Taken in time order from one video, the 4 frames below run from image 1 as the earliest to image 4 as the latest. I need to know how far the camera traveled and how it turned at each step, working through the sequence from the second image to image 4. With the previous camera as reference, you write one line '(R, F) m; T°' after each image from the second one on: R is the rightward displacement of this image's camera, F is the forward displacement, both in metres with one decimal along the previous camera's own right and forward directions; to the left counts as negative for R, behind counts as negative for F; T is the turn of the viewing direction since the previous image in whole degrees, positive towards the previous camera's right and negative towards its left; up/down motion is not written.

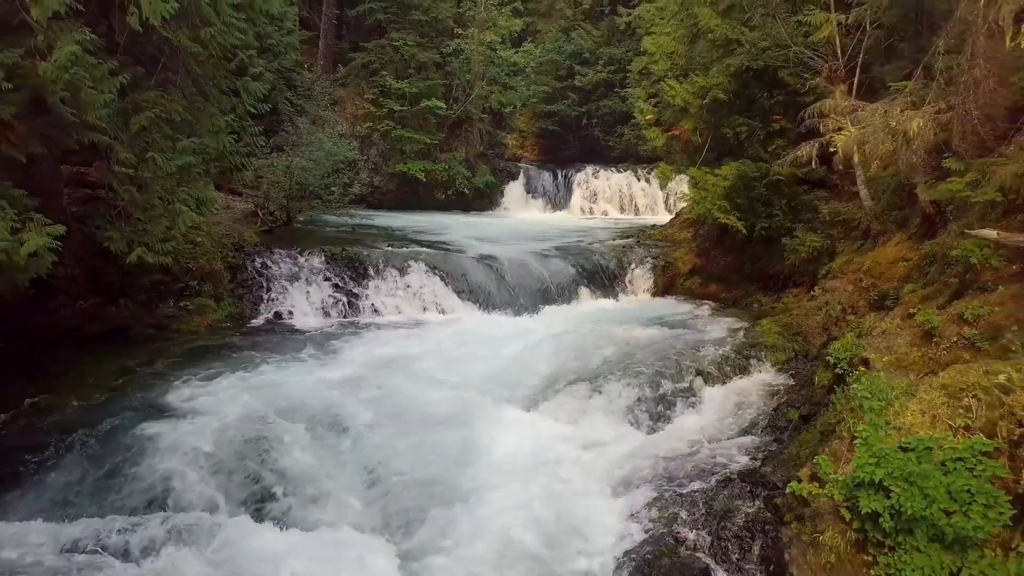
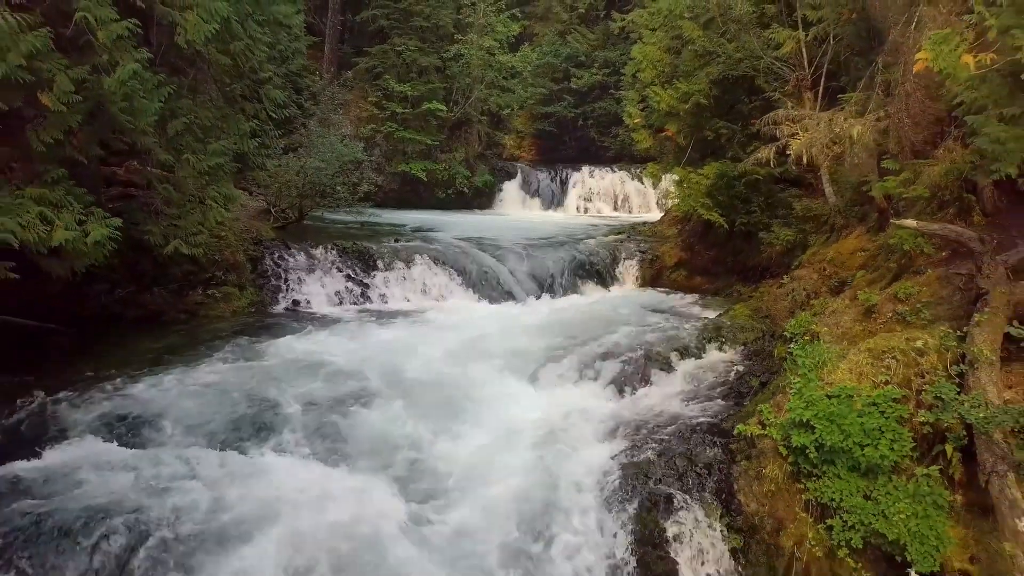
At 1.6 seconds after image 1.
(0.0, -0.8) m; 0°
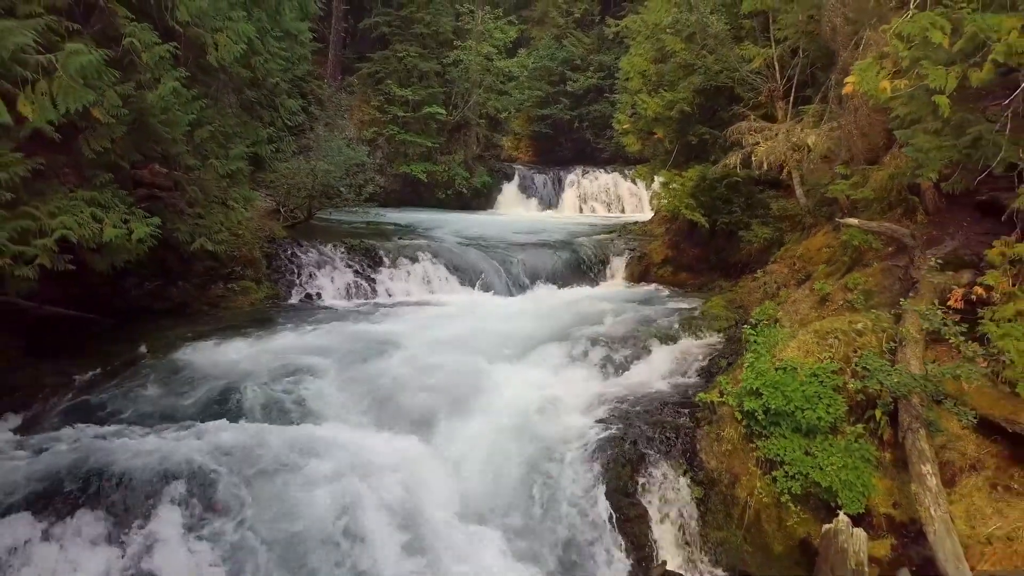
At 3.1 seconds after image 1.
(0.0, -0.7) m; 0°
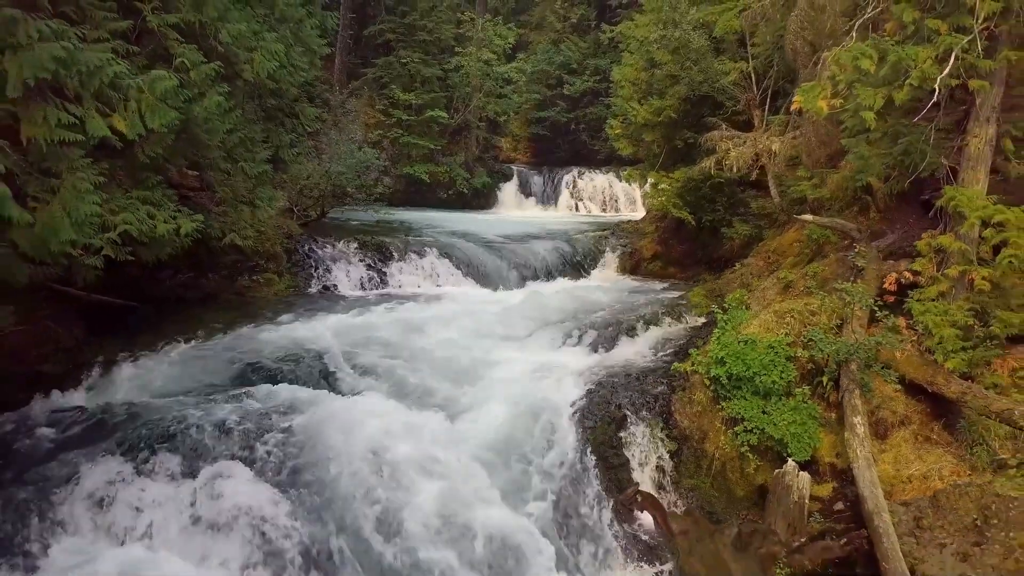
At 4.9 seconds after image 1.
(-0.1, -0.9) m; 0°
